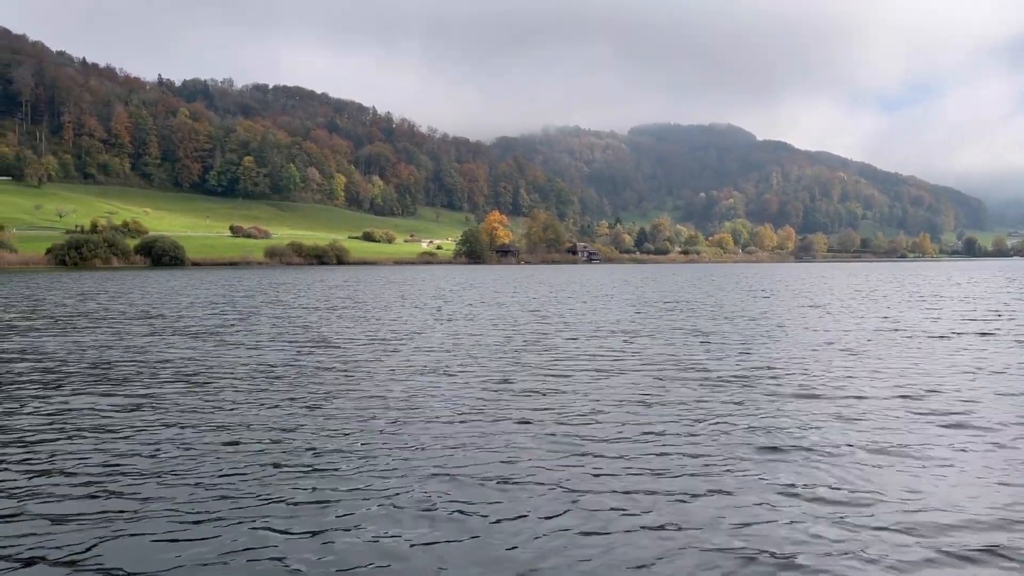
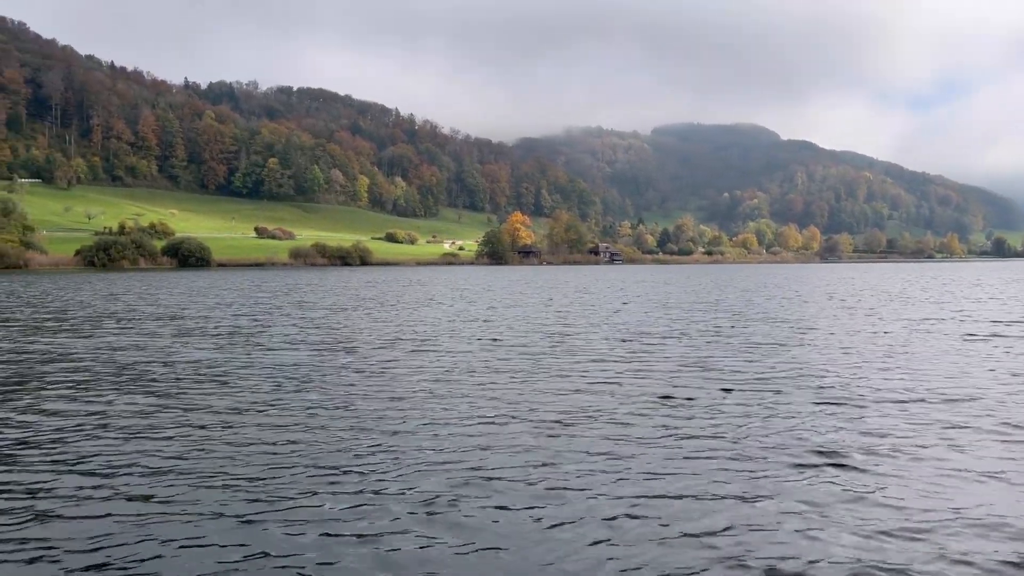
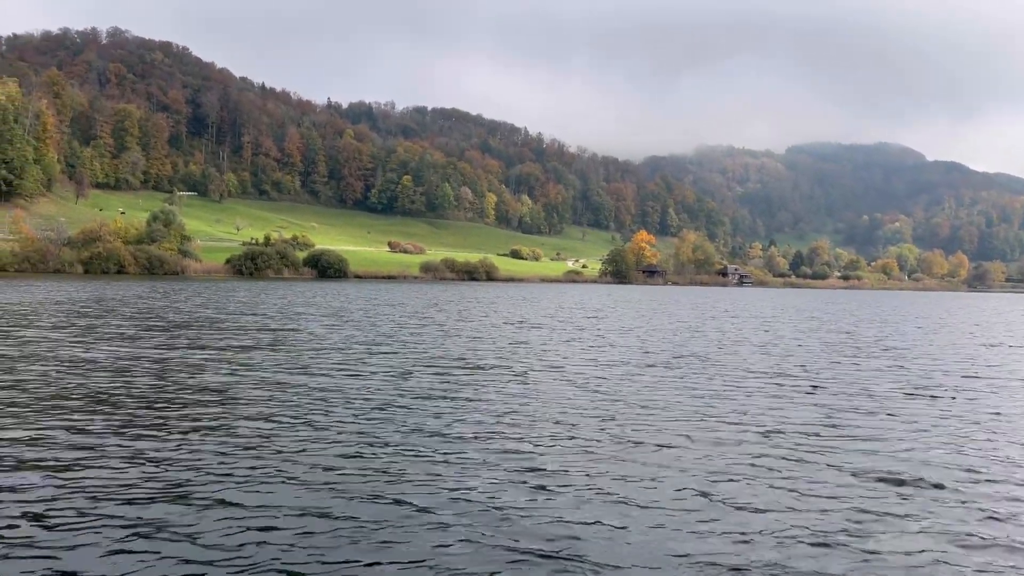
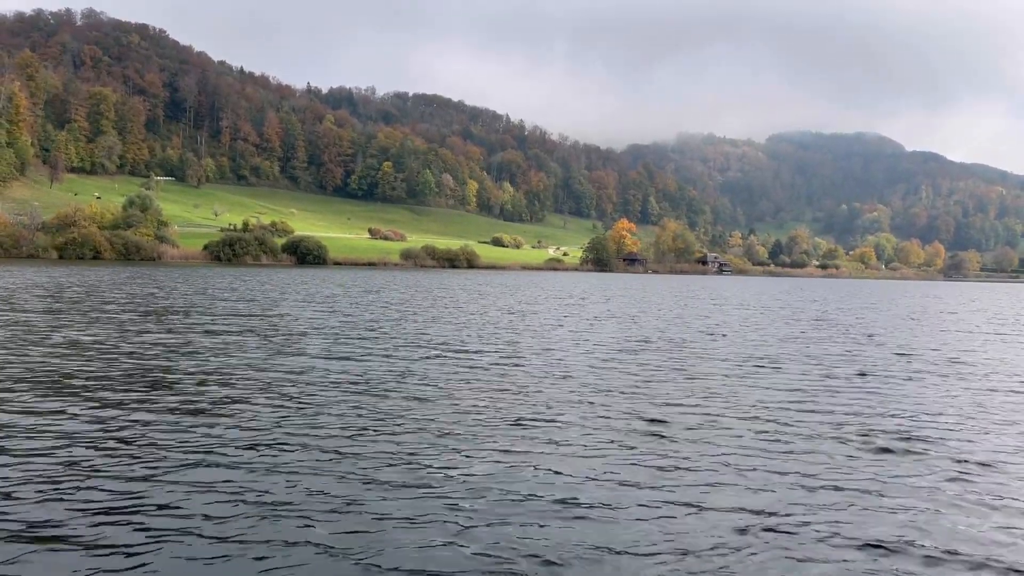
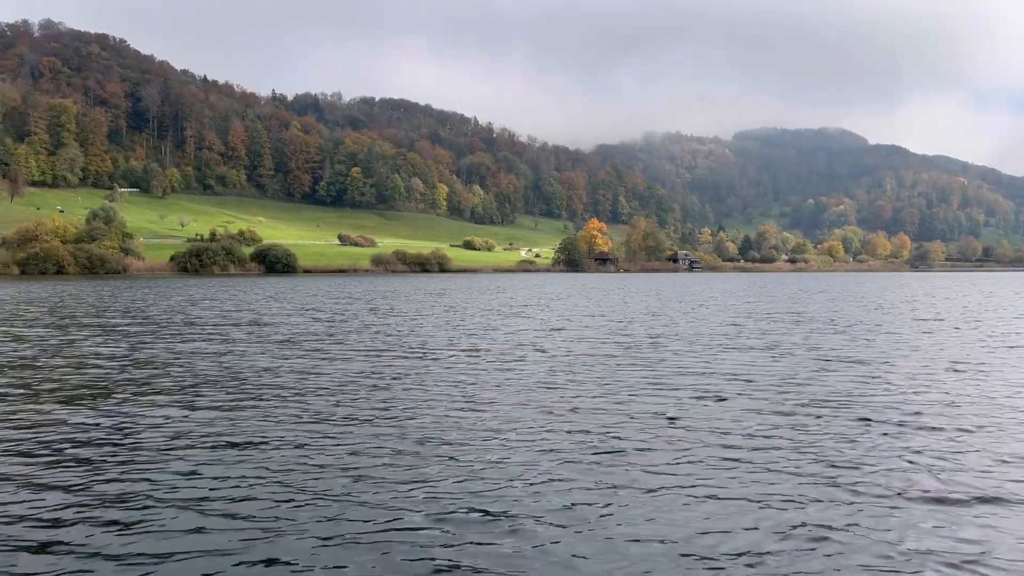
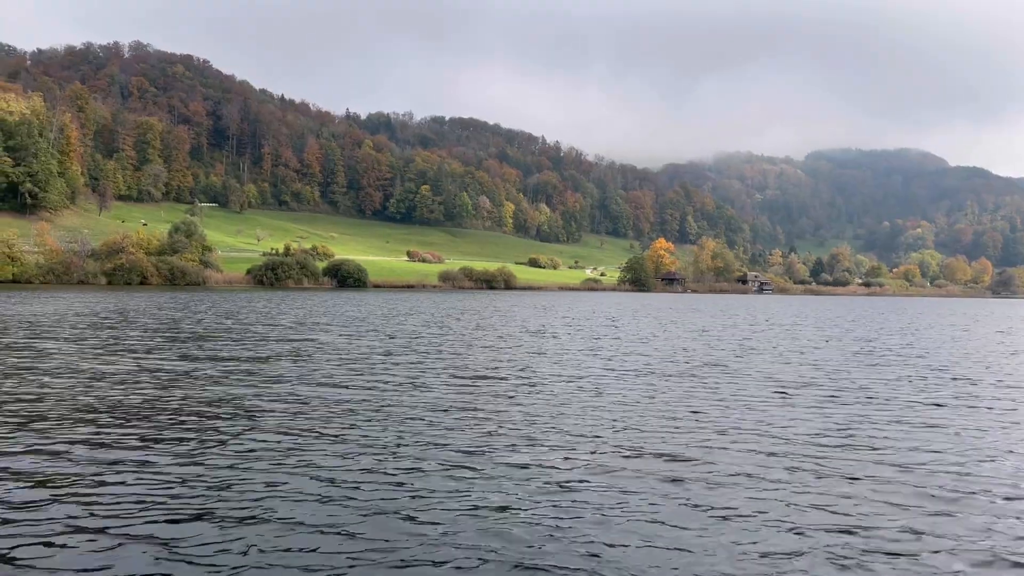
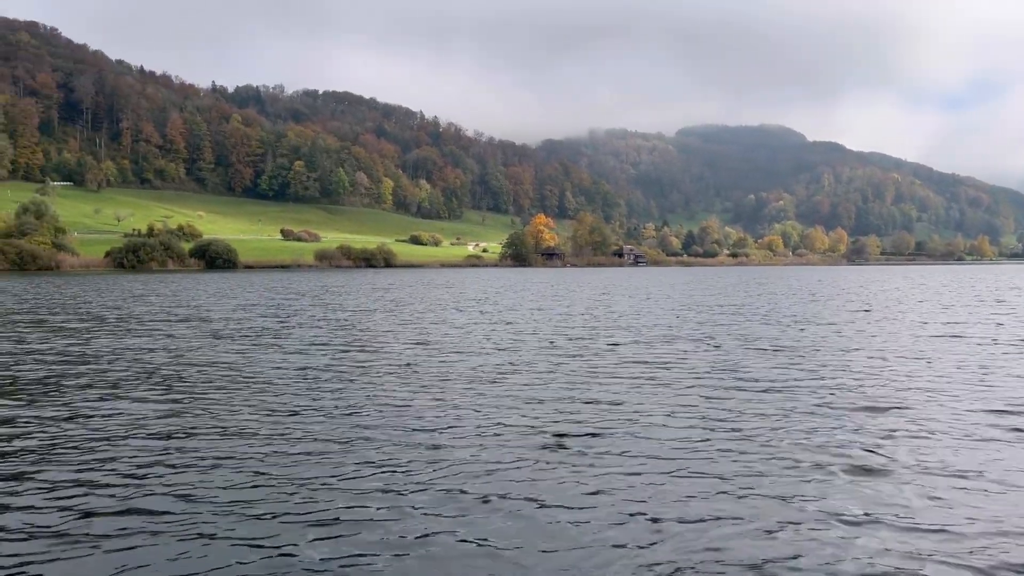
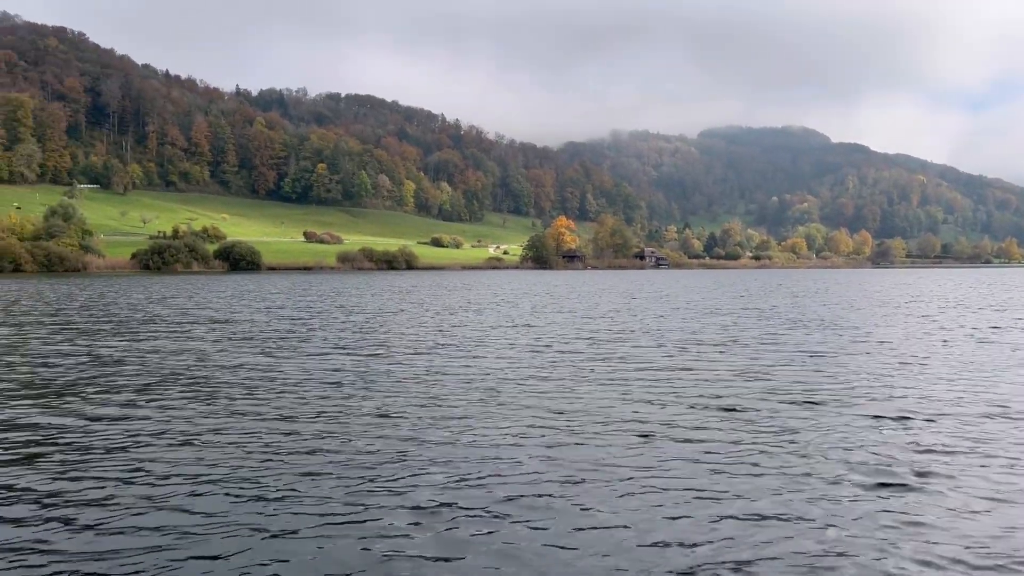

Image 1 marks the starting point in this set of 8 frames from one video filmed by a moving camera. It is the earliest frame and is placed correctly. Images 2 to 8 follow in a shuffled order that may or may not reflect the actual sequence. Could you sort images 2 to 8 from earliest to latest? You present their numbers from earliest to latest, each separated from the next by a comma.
2, 7, 8, 5, 4, 3, 6
